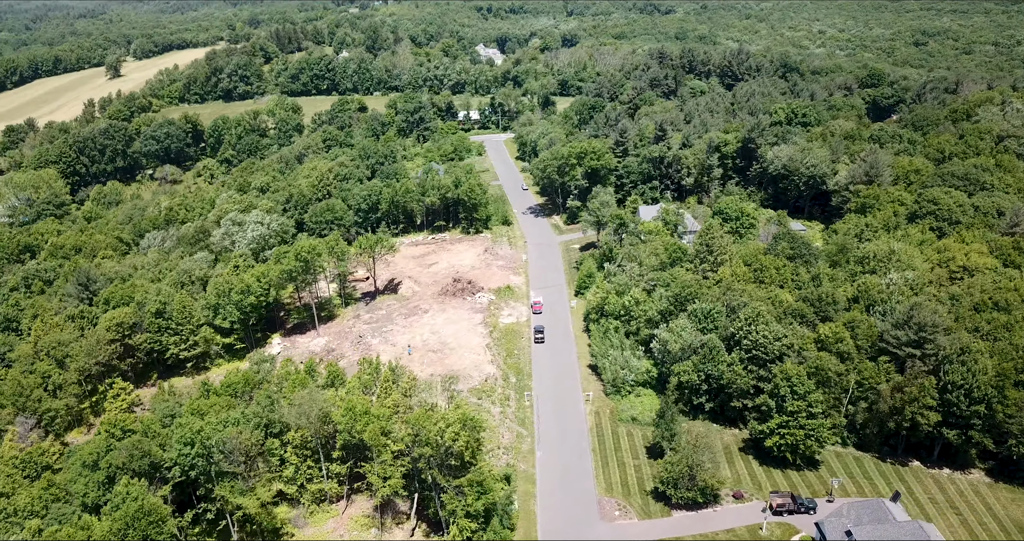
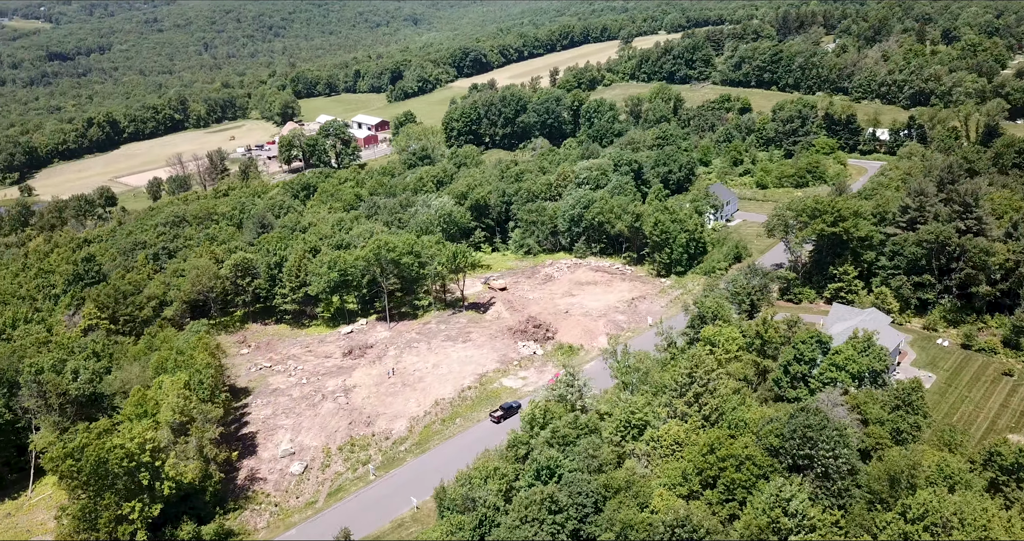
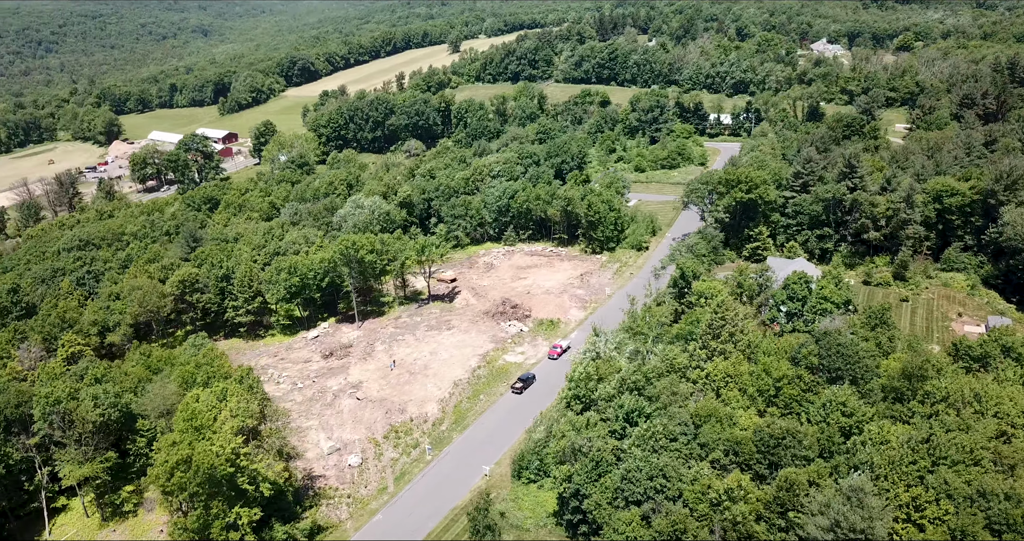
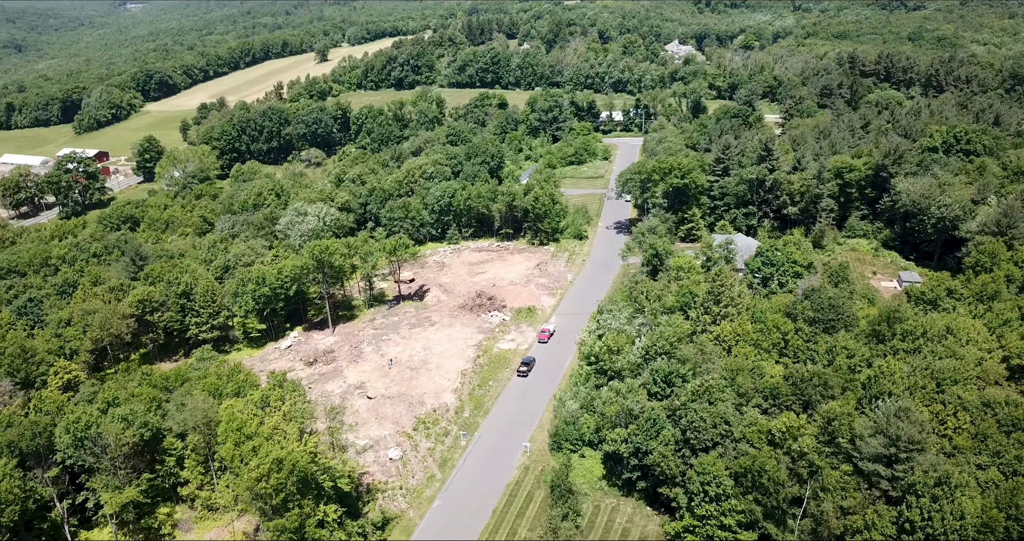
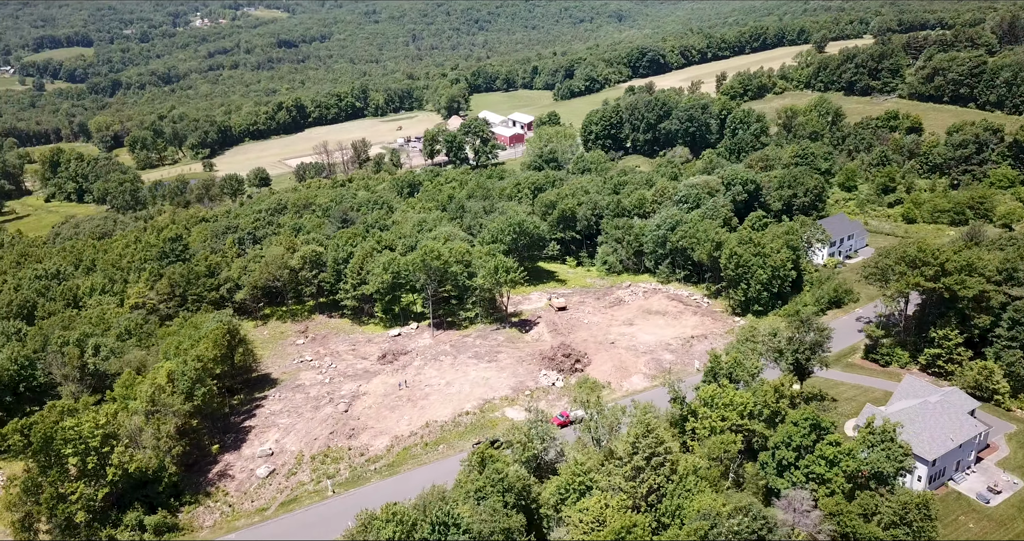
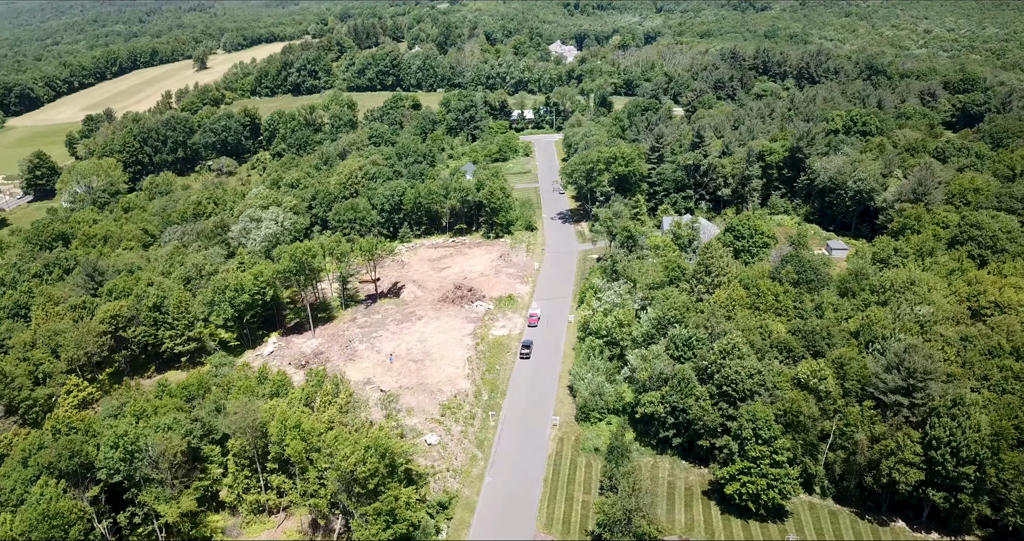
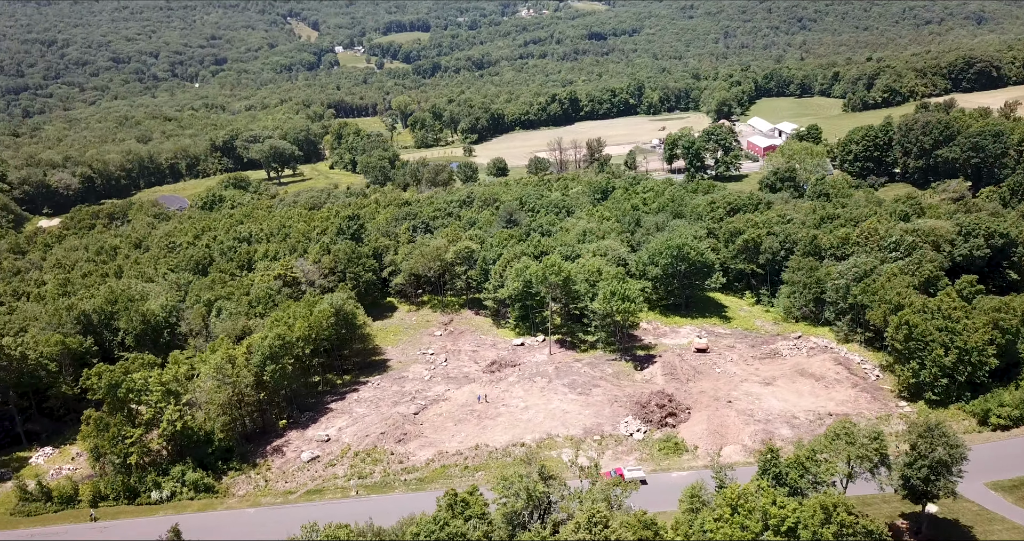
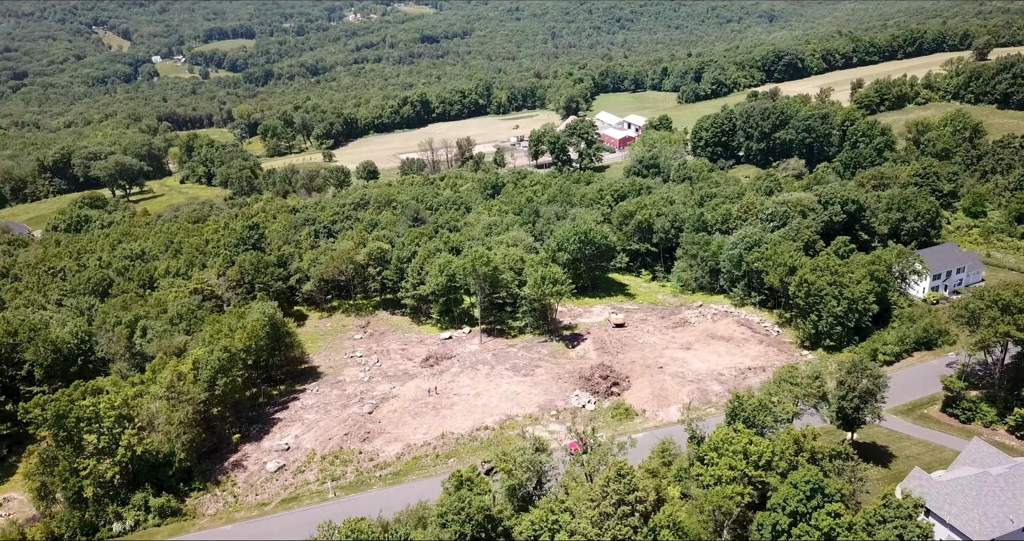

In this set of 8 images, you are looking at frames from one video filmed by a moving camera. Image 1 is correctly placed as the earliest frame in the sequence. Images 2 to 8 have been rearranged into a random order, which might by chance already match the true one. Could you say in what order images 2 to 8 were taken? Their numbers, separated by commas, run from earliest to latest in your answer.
6, 4, 3, 2, 5, 8, 7
